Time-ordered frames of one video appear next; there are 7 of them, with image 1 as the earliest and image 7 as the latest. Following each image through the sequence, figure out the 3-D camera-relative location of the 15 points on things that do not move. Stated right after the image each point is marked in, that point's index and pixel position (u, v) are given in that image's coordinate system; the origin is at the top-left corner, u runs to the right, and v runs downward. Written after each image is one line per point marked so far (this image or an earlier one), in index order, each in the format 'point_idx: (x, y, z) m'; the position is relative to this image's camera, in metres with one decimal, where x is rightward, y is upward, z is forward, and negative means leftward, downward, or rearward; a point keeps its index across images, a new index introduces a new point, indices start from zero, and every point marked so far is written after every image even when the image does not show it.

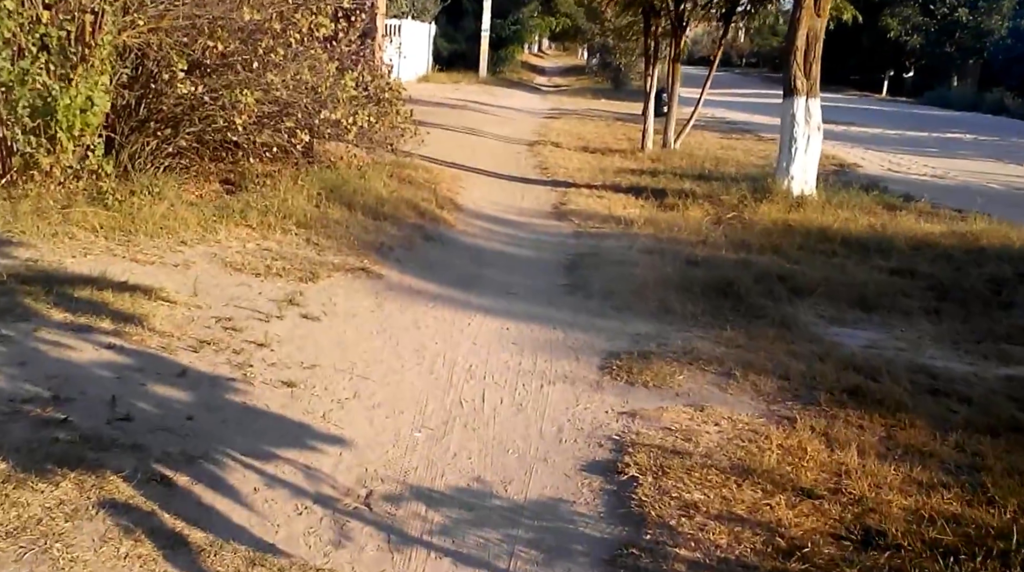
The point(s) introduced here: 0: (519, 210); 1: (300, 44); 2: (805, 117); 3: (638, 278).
0: (+0.1, +0.8, +13.7) m
1: (-1.8, +2.0, +10.1) m
2: (+3.3, +1.9, +14.1) m
3: (+1.0, +0.1, +9.4) m
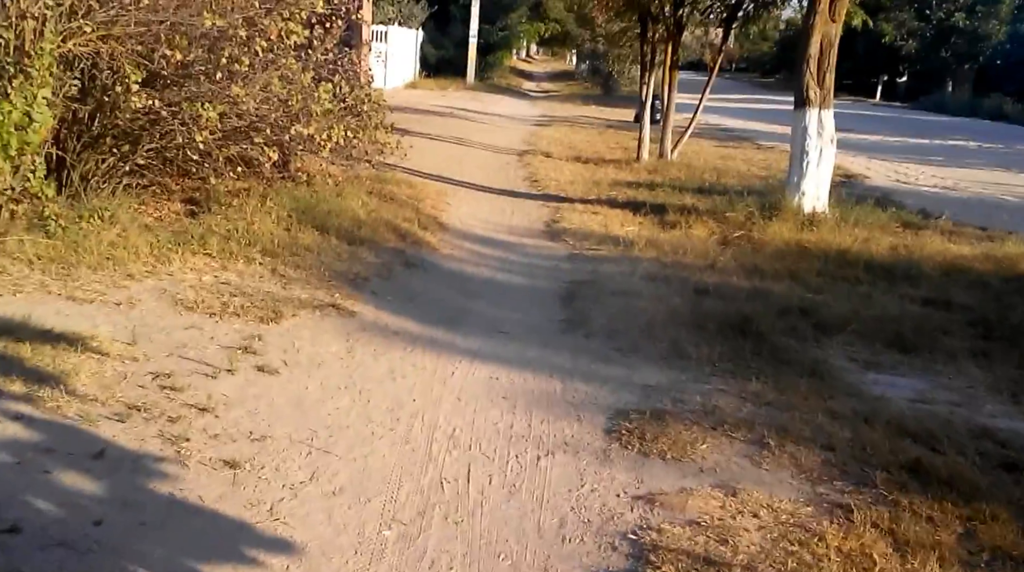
0: (0.0, +0.6, +12.8) m
1: (-1.9, +1.7, +9.1) m
2: (+3.2, +1.7, +13.1) m
3: (+0.9, -0.2, +8.4) m
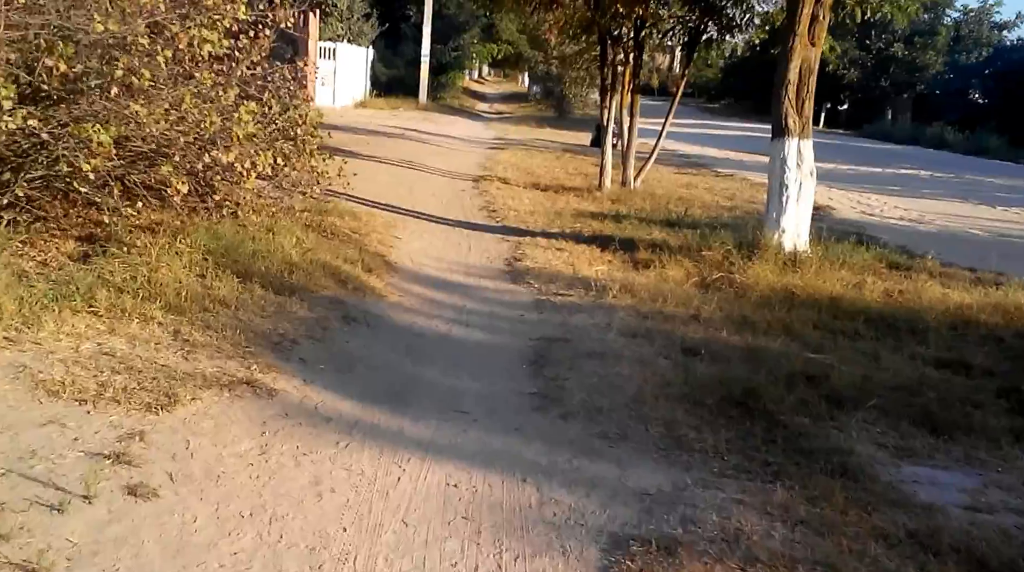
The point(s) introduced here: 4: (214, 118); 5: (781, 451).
0: (-0.4, +0.1, +11.4) m
1: (-2.1, +1.4, +7.7) m
2: (+2.8, +1.2, +11.9) m
3: (+0.7, -0.5, +7.0) m
4: (-1.9, +1.1, +7.7) m
5: (+1.3, -0.8, +6.1) m
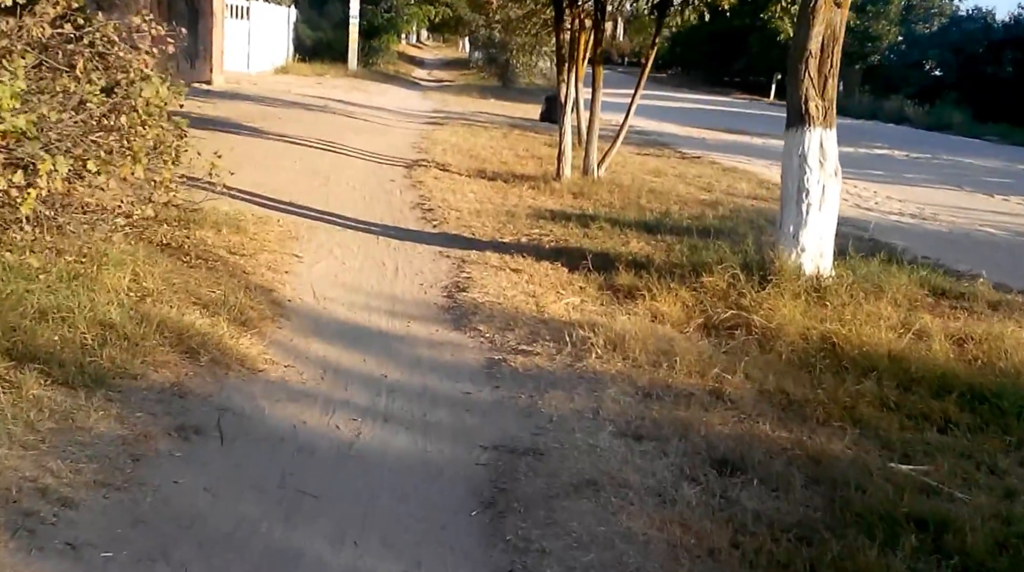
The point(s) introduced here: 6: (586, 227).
0: (-0.9, -0.1, +8.5) m
1: (-2.3, +1.0, +4.7) m
2: (+2.4, +1.0, +9.2) m
3: (+0.5, -0.9, +4.3) m
4: (-2.1, +0.7, +4.7) m
5: (+1.2, -1.2, +3.3) m
6: (+0.8, +0.6, +12.4) m
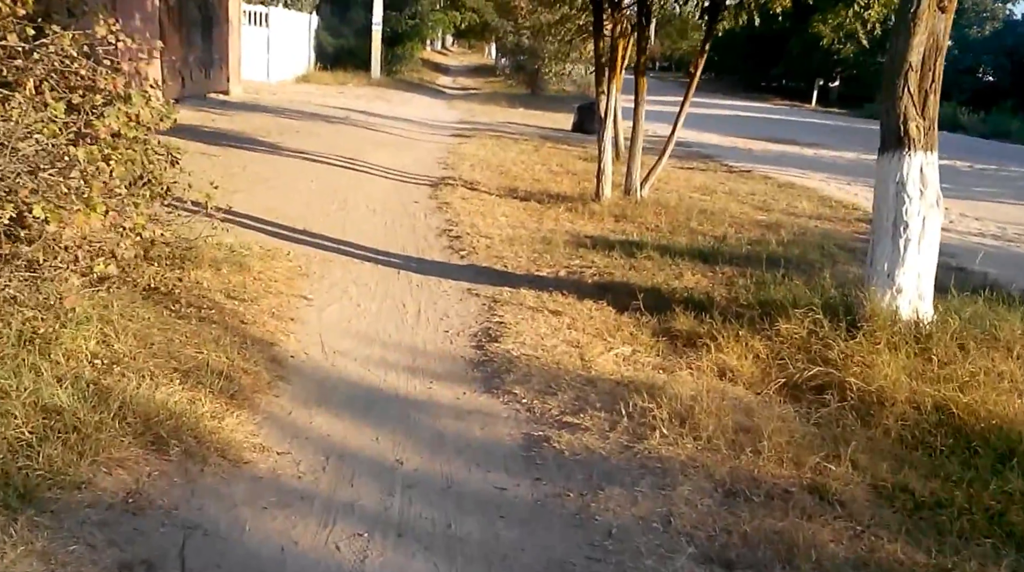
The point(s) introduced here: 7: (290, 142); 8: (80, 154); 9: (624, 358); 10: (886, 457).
0: (-0.6, -0.4, +7.2) m
1: (-2.2, +0.7, +3.5) m
2: (+2.6, +0.7, +7.8) m
3: (+0.6, -1.2, +2.9) m
4: (-2.0, +0.4, +3.5) m
5: (+1.3, -1.5, +2.0) m
6: (+1.1, +0.3, +11.1) m
7: (-3.6, +2.3, +19.4) m
8: (-1.9, +0.6, +5.4) m
9: (+0.7, -0.4, +7.3) m
10: (+1.6, -0.8, +5.2) m
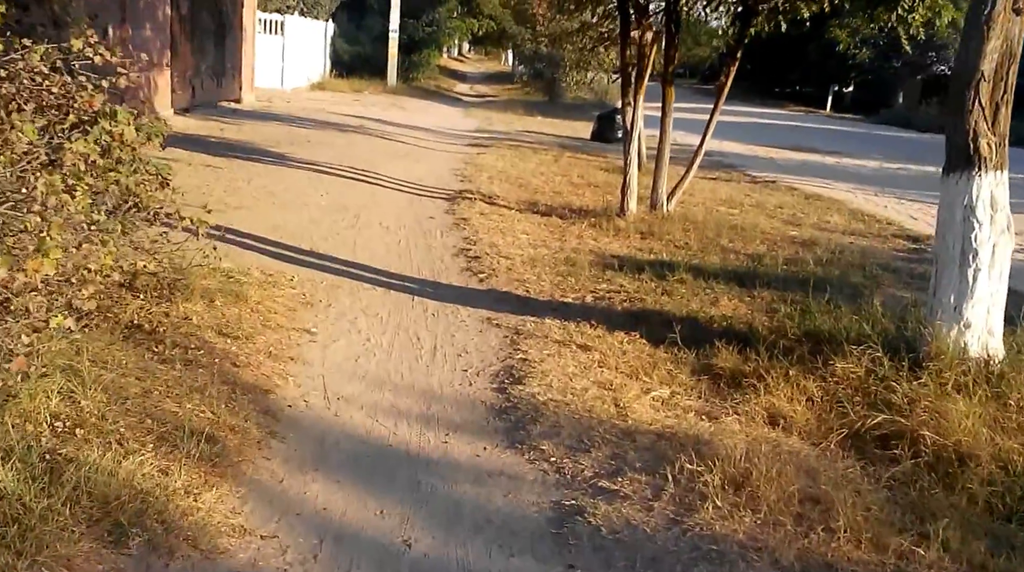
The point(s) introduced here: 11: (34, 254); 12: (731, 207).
0: (-0.5, -0.6, +6.5) m
1: (-2.1, +0.5, +2.7) m
2: (+2.8, +0.5, +7.0) m
3: (+0.7, -1.4, +2.1) m
4: (-1.9, +0.2, +2.7) m
5: (+1.4, -1.7, +1.2) m
6: (+1.3, +0.1, +10.3) m
7: (-3.3, +2.0, +18.7) m
8: (-1.8, +0.4, +4.6) m
9: (+0.9, -0.6, +6.5) m
10: (+1.7, -1.0, +4.4) m
11: (-1.6, +0.2, +4.5) m
12: (+3.2, +1.2, +17.2) m
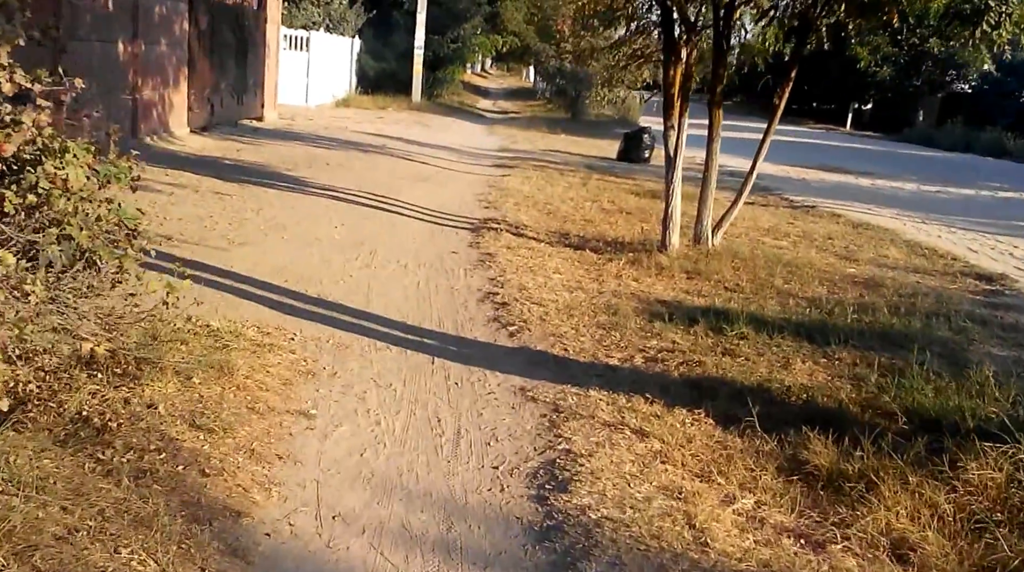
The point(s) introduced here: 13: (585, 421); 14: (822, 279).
0: (-0.3, -1.0, +5.0) m
1: (-2.0, +0.2, +1.3) m
2: (+3.0, +0.1, +5.5) m
3: (+0.8, -1.7, +0.6) m
4: (-1.8, -0.1, +1.3) m
5: (+1.5, -2.0, -0.3) m
6: (+1.6, -0.4, +8.8) m
7: (-2.8, +1.5, +17.3) m
8: (-1.6, 0.0, +3.1) m
9: (+1.1, -1.0, +5.0) m
10: (+1.9, -1.4, +2.8) m
11: (-1.5, -0.2, +3.0) m
12: (+3.6, +0.7, +15.7) m
13: (+0.4, -0.7, +6.6) m
14: (+3.3, +0.1, +12.6) m
